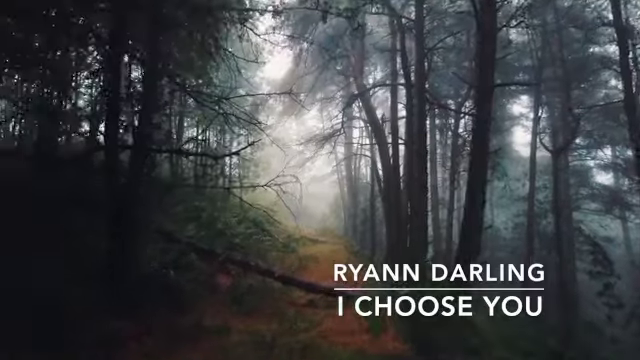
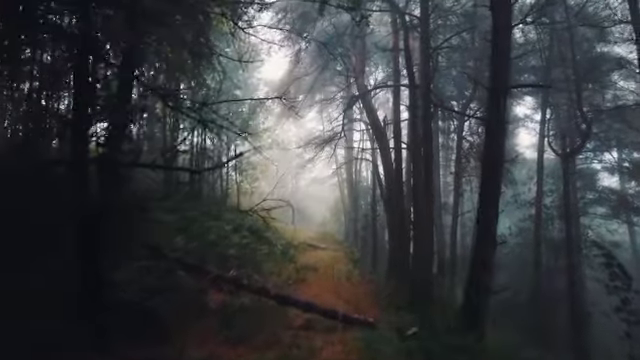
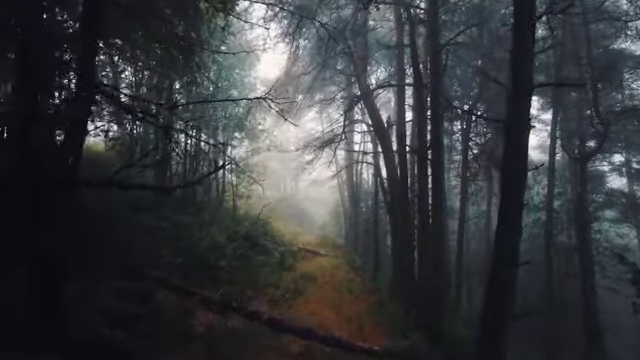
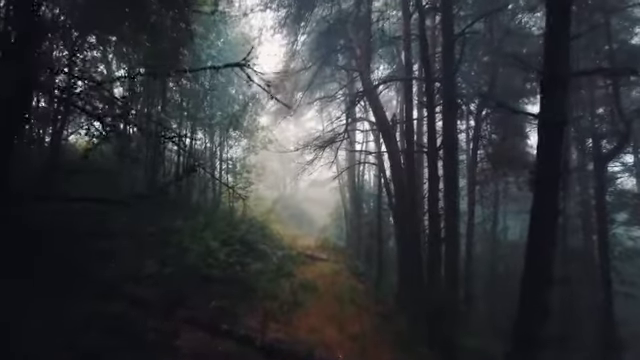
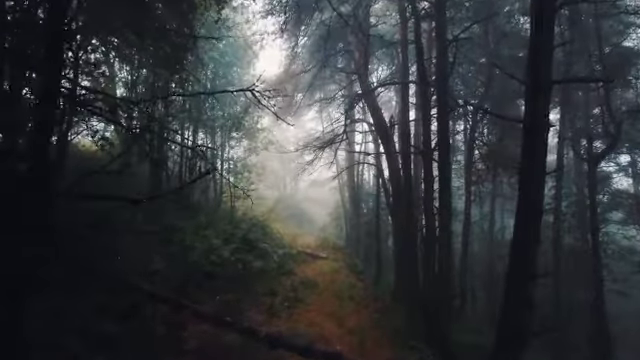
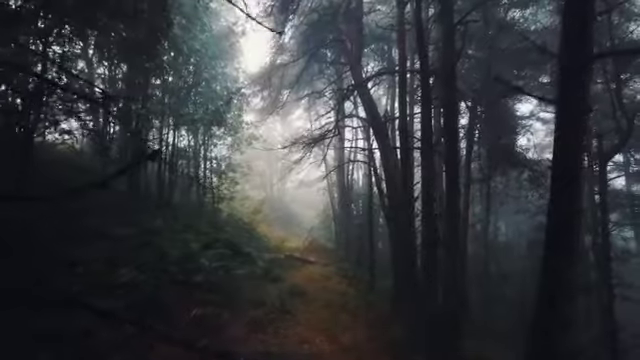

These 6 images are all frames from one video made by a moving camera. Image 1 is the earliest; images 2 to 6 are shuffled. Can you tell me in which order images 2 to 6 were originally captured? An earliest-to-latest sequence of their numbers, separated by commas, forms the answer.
2, 3, 5, 4, 6
